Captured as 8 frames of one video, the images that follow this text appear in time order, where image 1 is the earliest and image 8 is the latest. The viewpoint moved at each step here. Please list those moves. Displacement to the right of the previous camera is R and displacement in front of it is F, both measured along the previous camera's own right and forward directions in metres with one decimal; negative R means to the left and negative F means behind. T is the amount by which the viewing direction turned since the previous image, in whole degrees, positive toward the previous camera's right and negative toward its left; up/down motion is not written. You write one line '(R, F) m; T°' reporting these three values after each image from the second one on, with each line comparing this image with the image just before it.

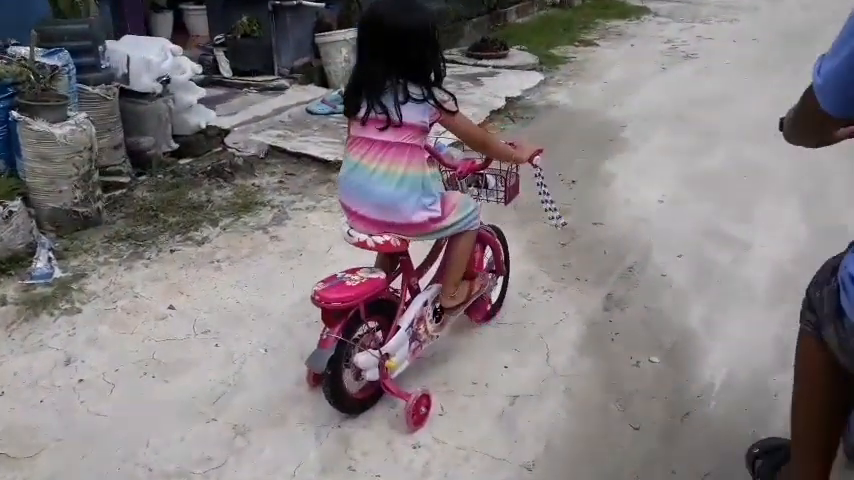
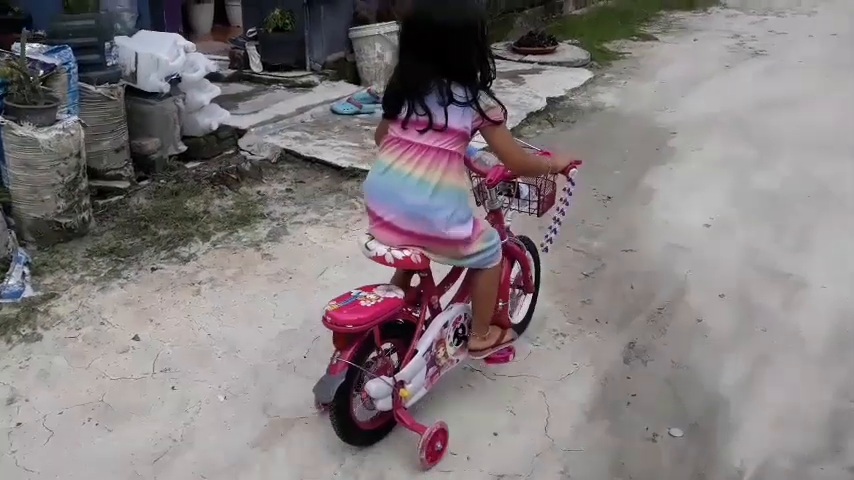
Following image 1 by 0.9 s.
(+0.3, +0.5) m; -5°
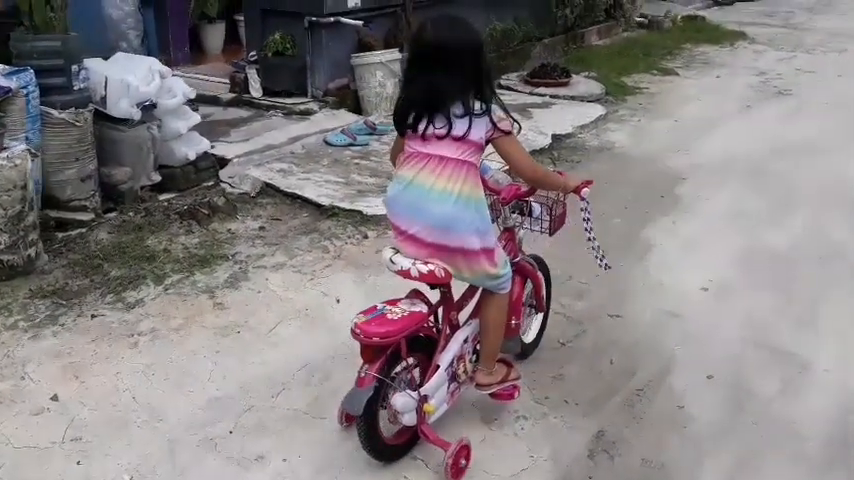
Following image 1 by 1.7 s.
(+0.3, +0.4) m; -3°
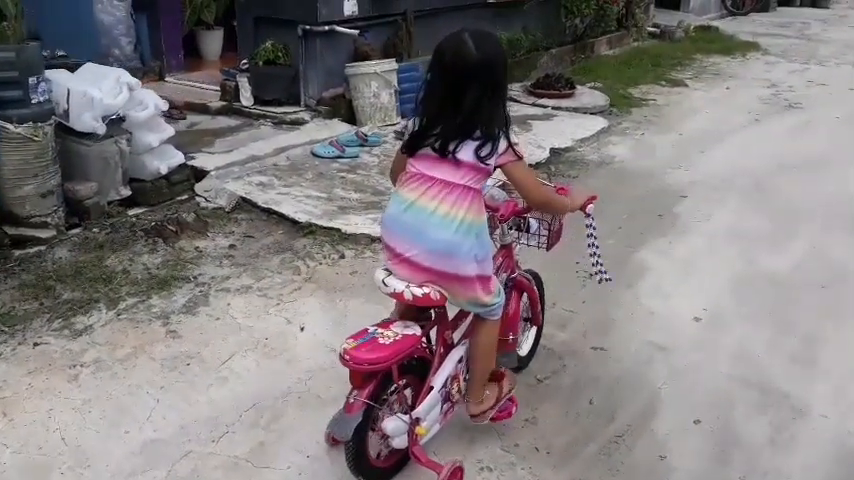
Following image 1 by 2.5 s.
(+0.2, +0.3) m; -2°
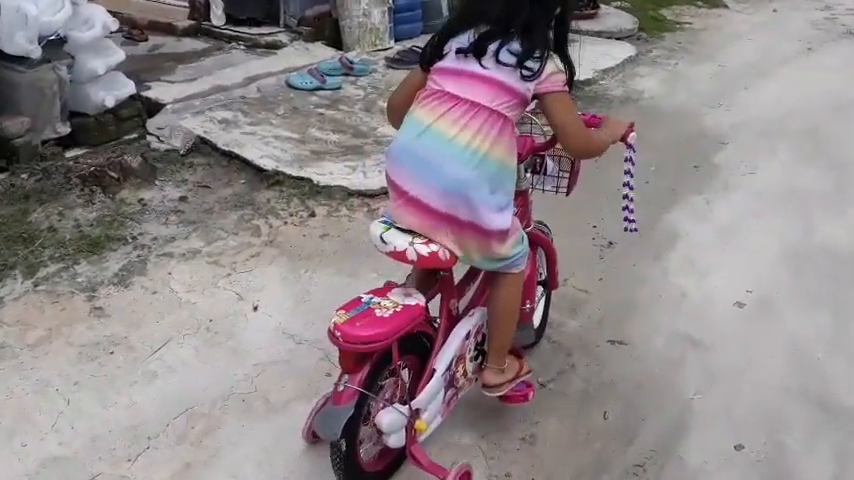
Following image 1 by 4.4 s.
(+0.1, +0.7) m; -1°
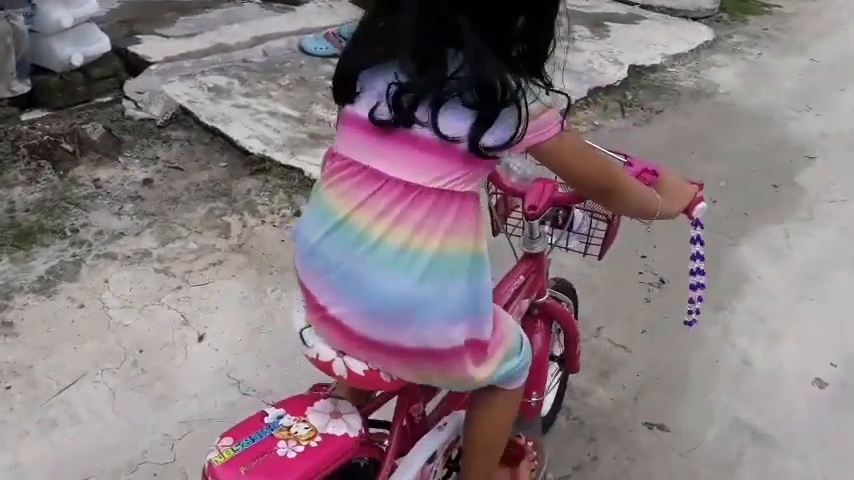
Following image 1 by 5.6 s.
(+0.1, +0.7) m; -3°
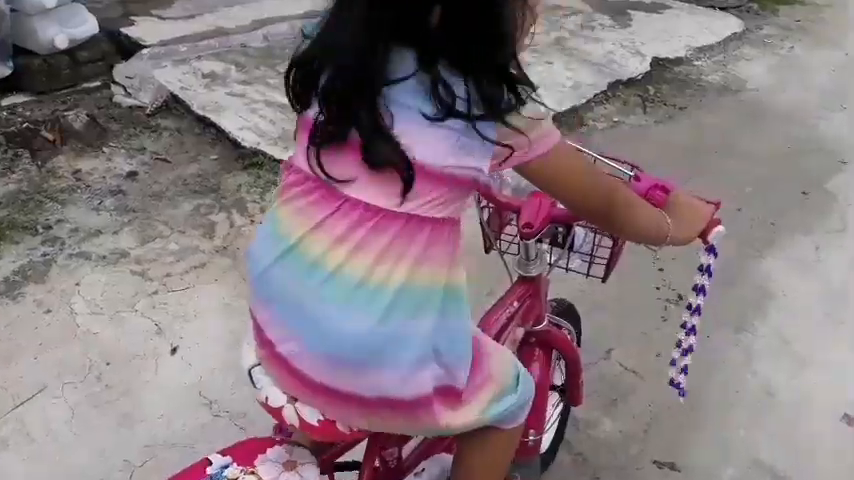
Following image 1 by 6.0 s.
(+0.1, +0.2) m; -1°
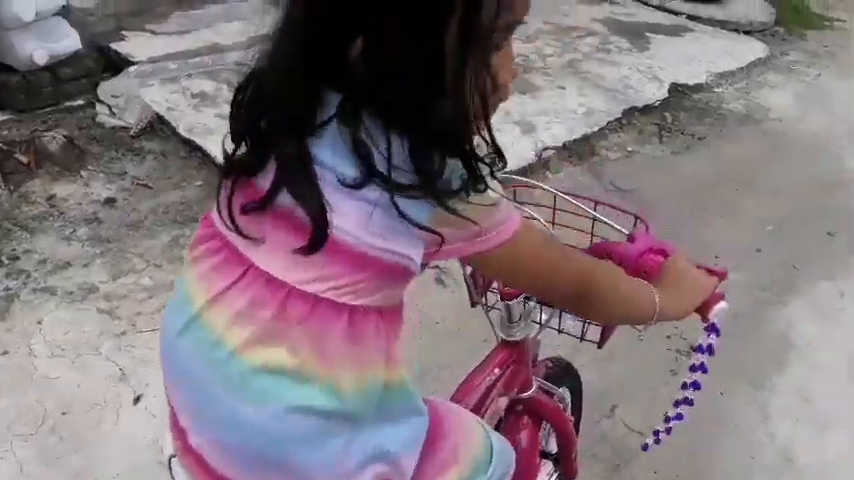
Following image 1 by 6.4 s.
(+0.1, +0.2) m; -1°
